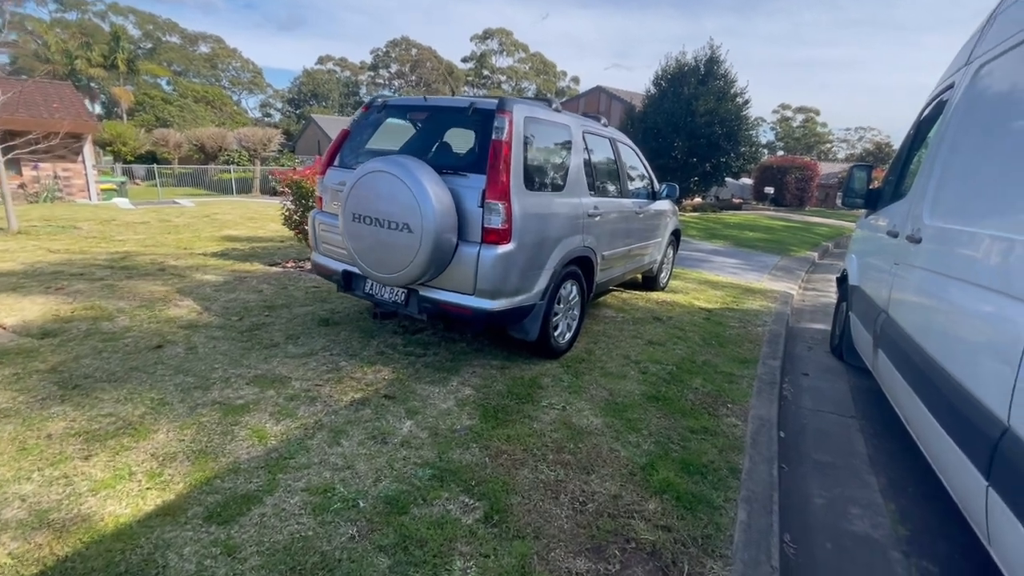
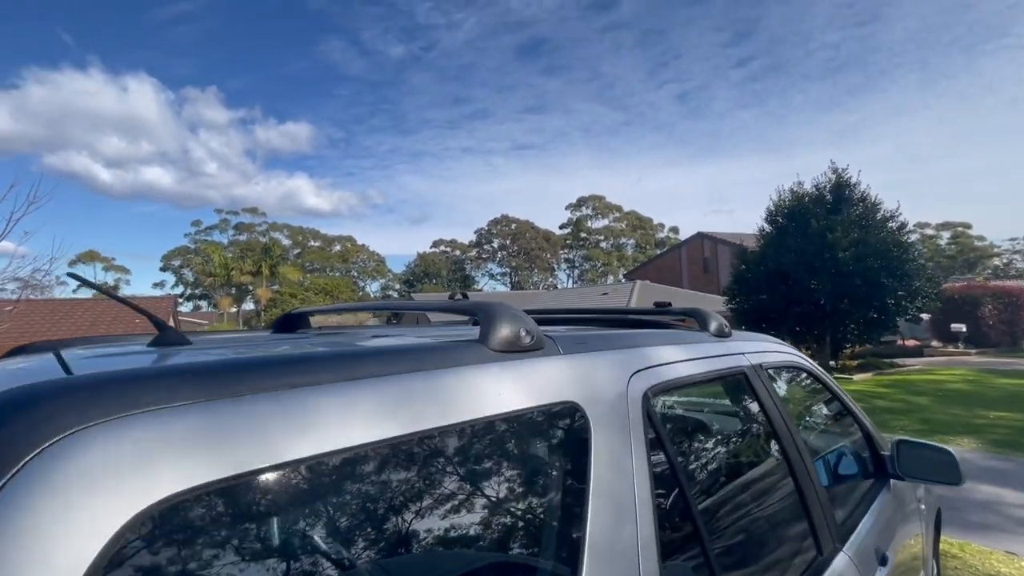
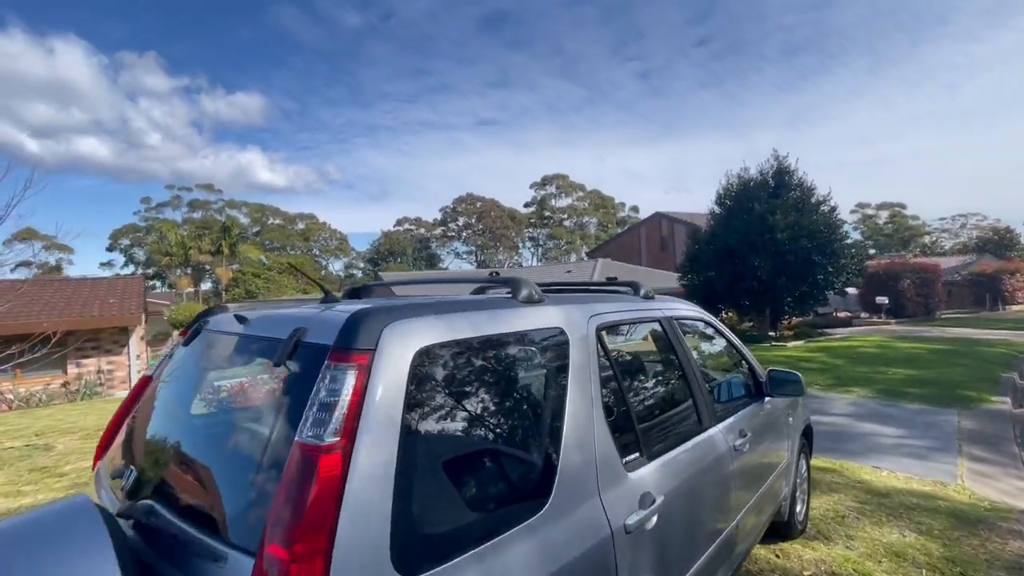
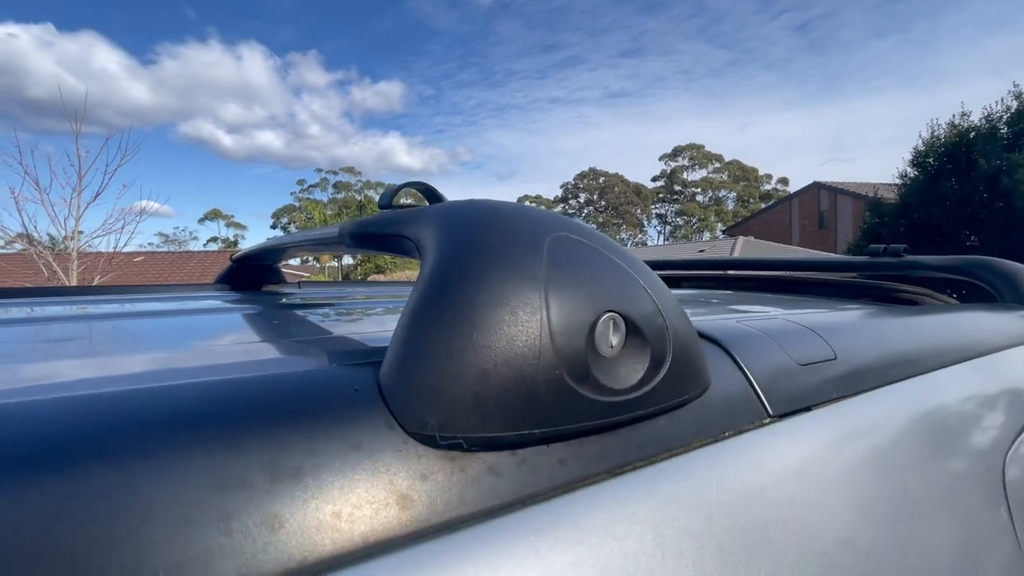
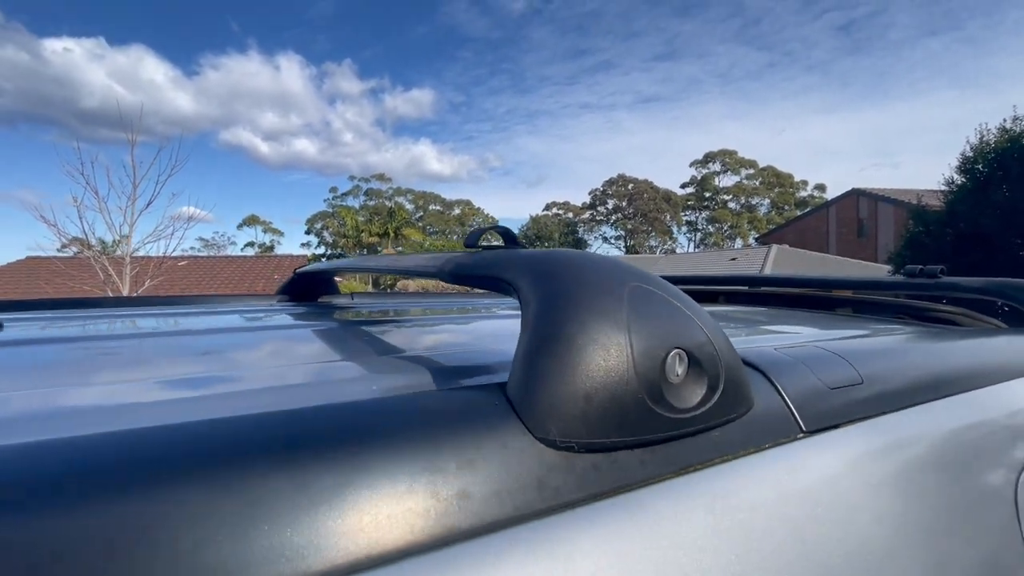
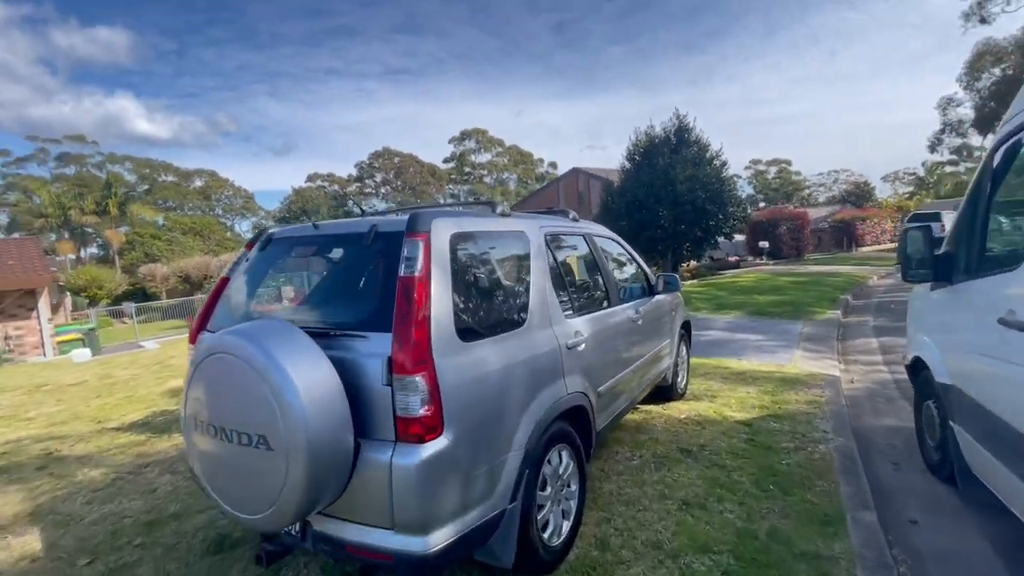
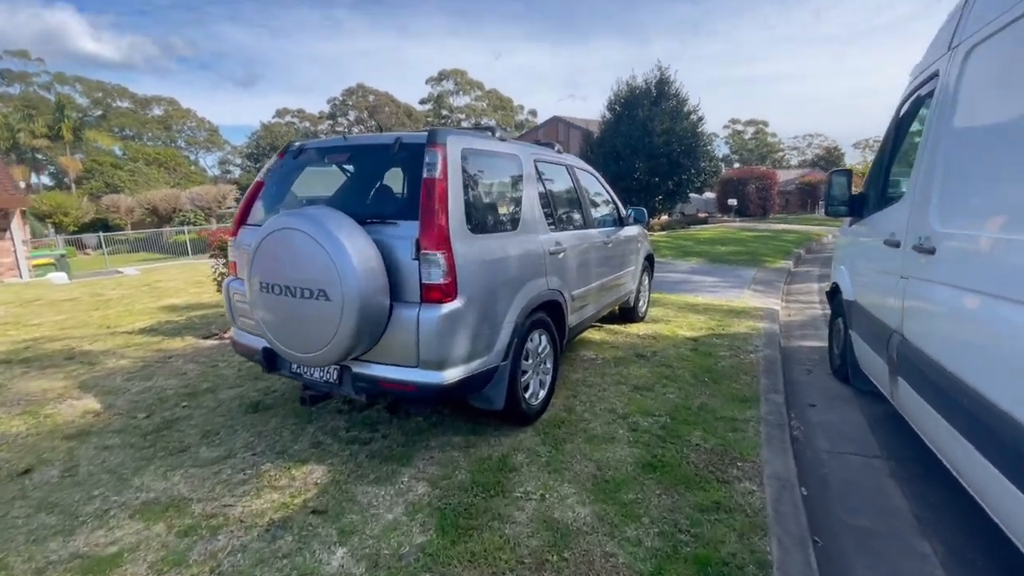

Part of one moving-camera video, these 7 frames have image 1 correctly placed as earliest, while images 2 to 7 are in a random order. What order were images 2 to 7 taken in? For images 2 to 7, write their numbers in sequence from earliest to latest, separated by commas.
7, 6, 3, 2, 4, 5
